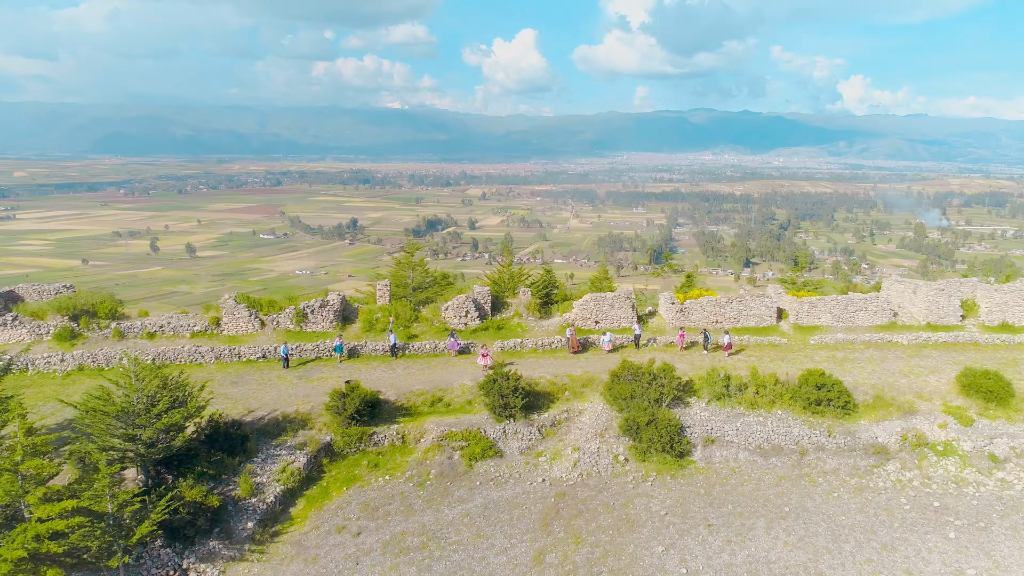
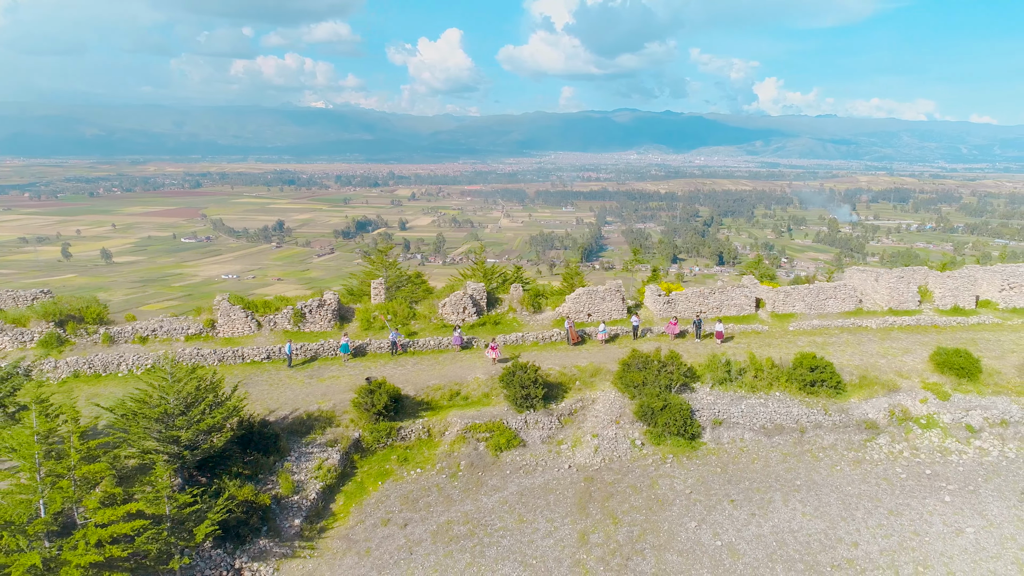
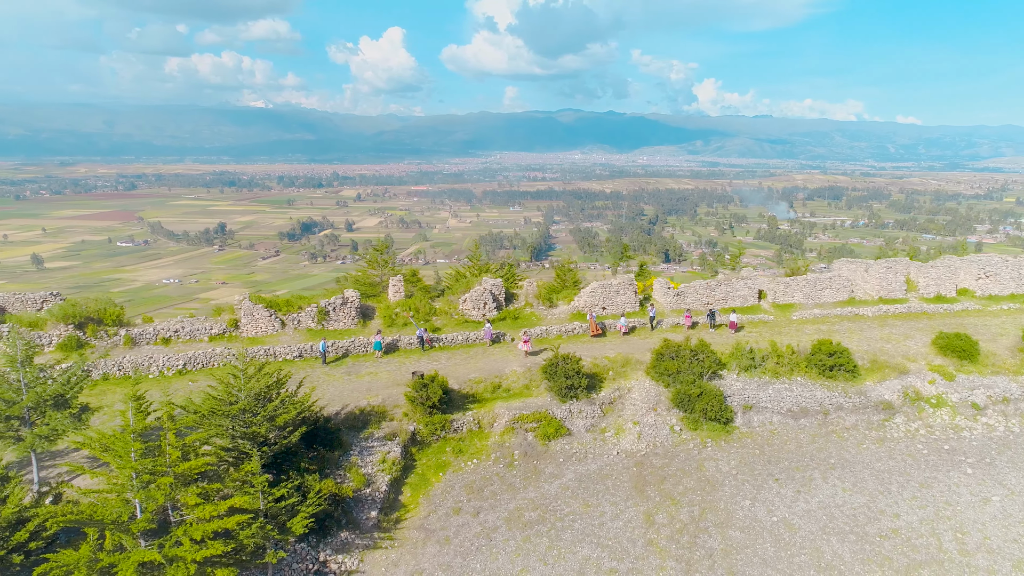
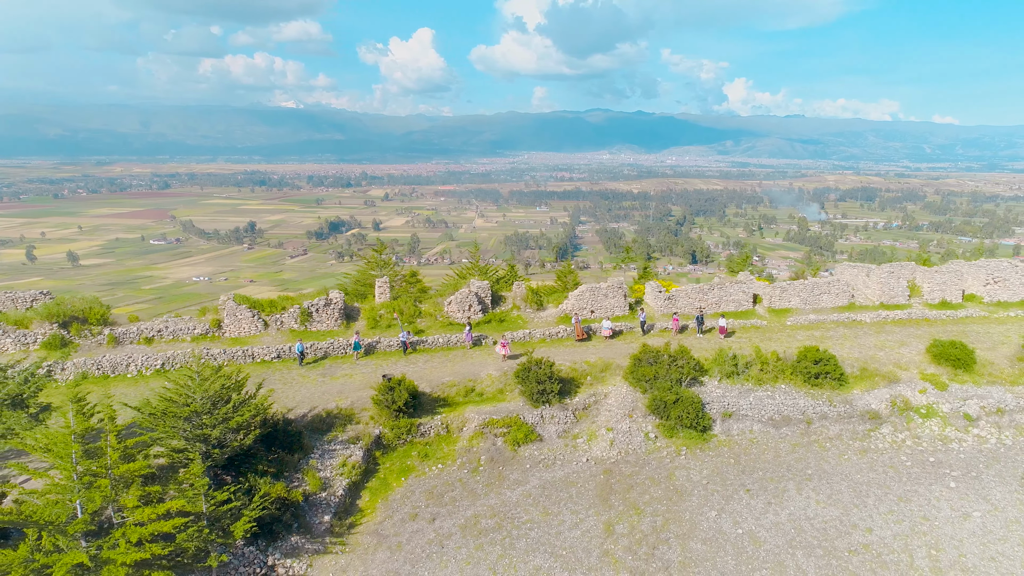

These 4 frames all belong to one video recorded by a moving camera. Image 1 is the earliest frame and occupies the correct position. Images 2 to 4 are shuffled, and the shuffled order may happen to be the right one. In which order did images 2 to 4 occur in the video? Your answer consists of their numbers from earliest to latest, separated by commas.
2, 4, 3
